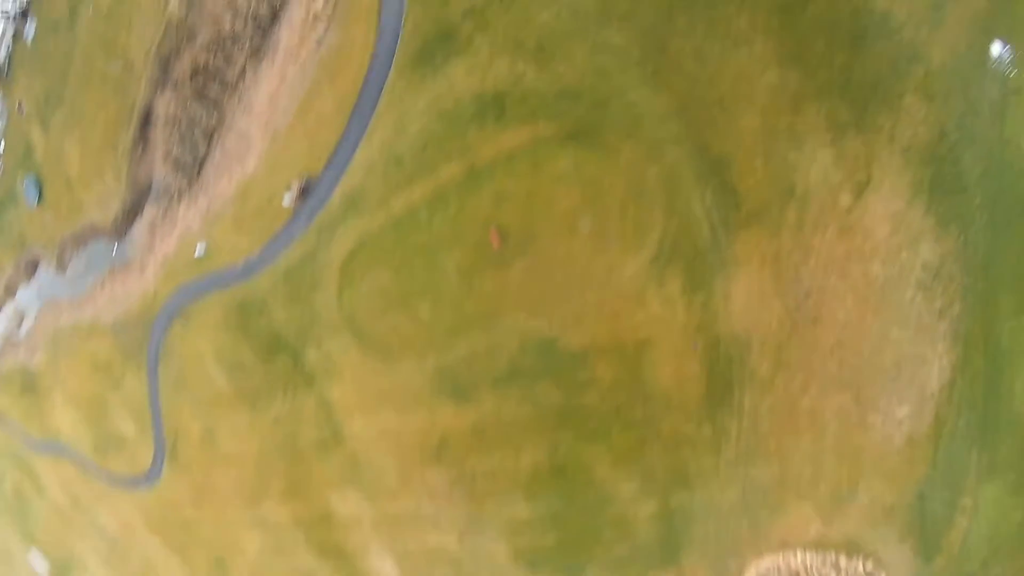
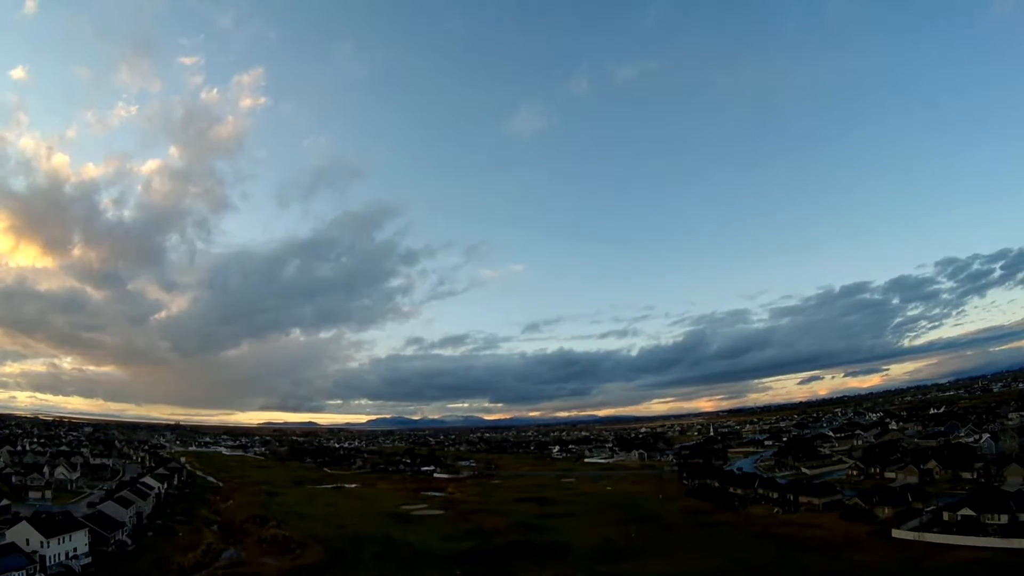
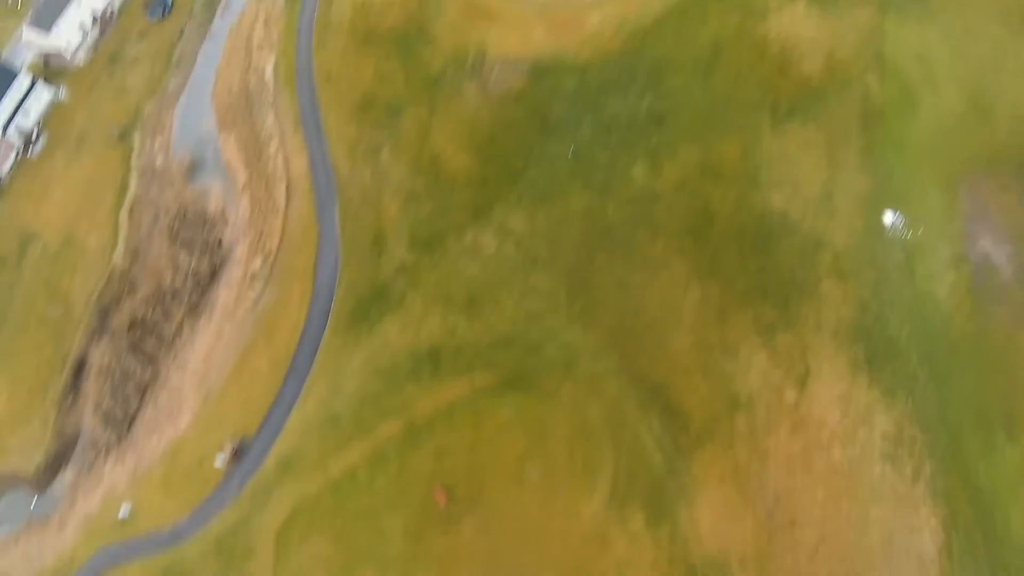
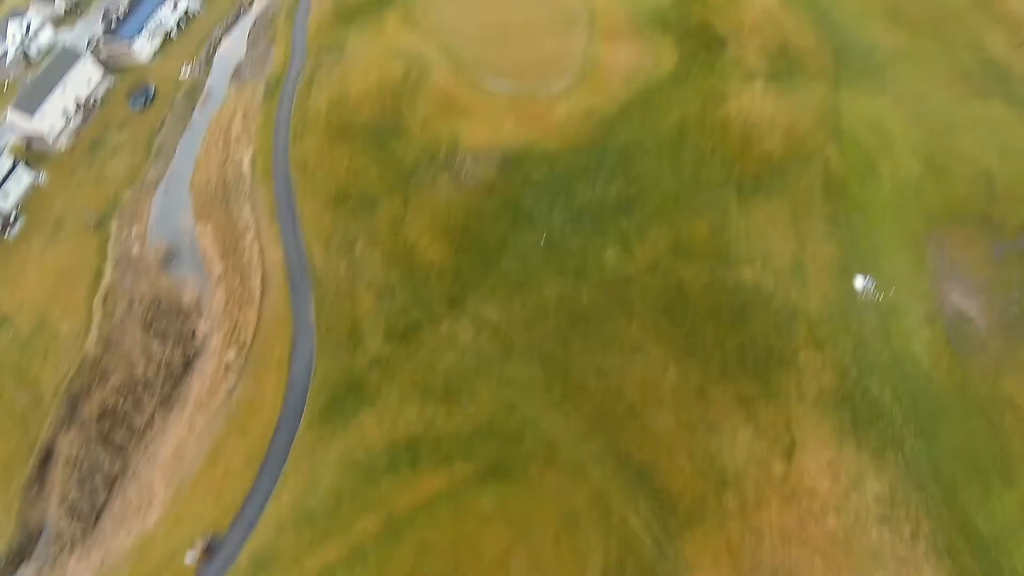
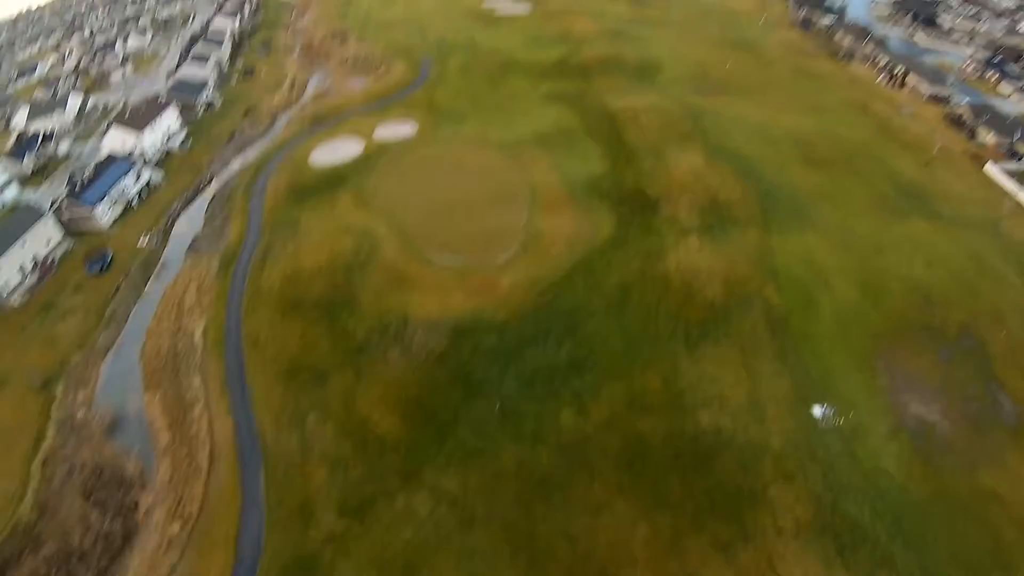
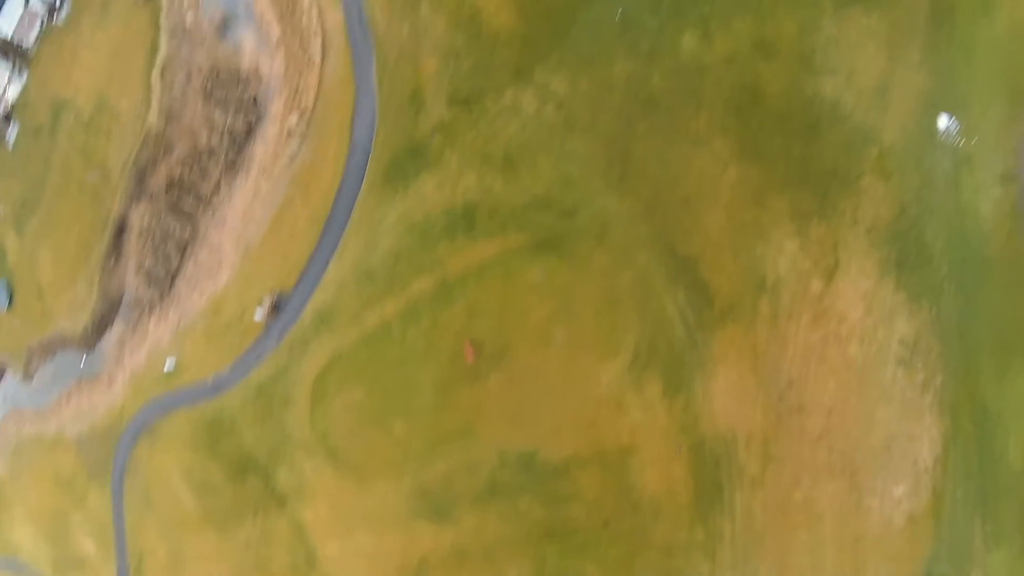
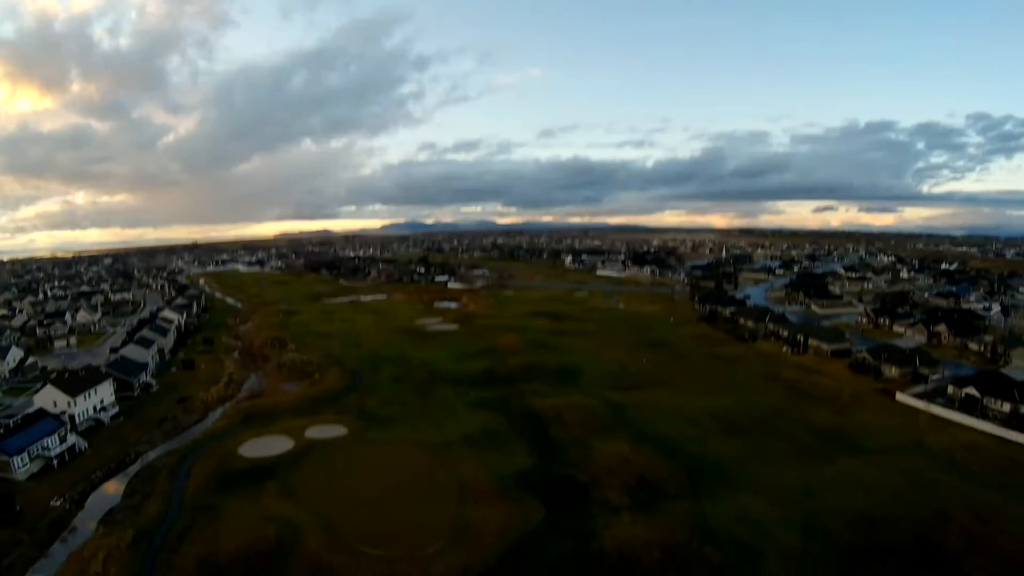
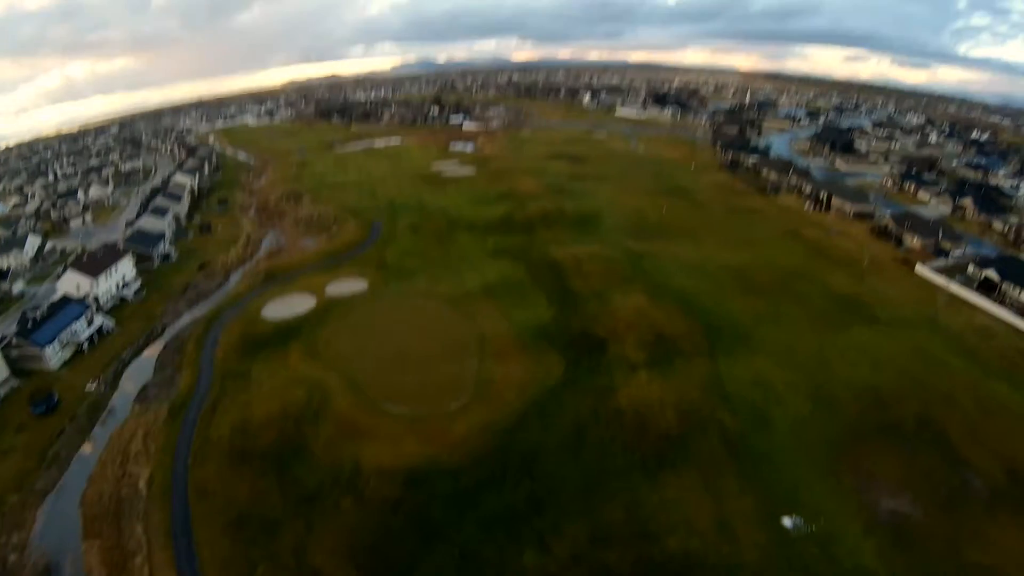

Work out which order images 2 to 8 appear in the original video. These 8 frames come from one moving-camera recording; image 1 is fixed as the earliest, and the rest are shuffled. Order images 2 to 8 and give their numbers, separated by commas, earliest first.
6, 3, 4, 5, 8, 7, 2
